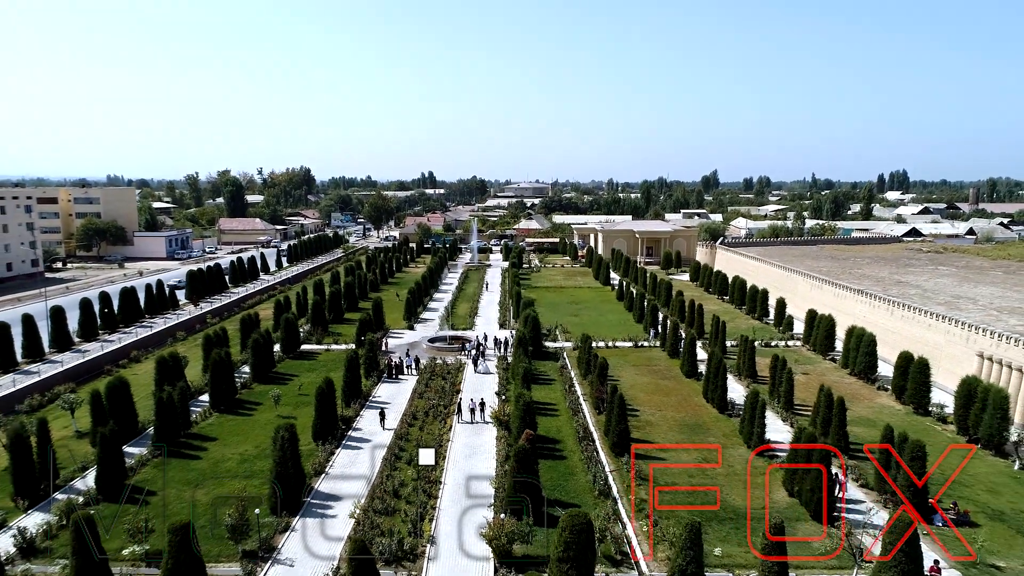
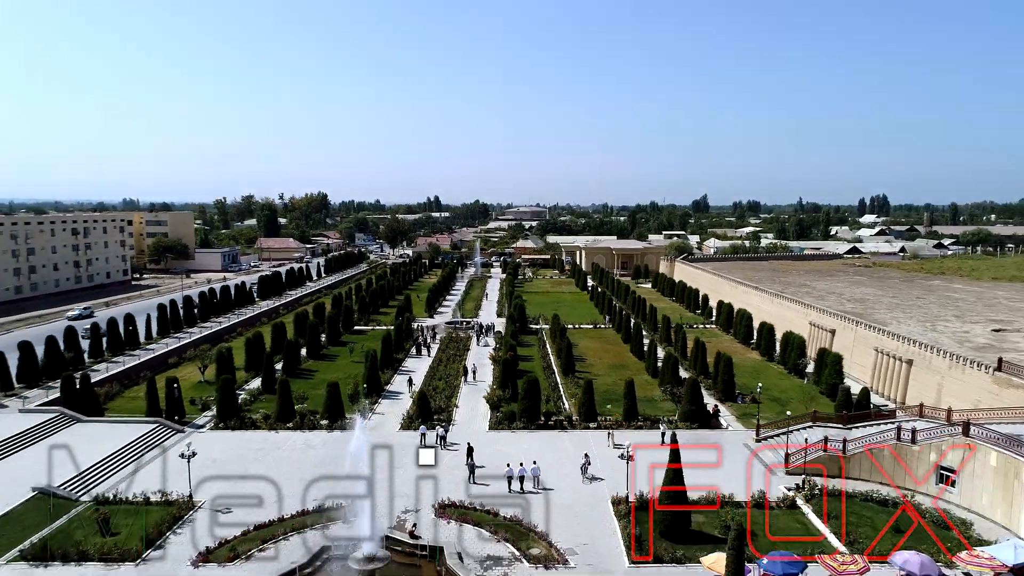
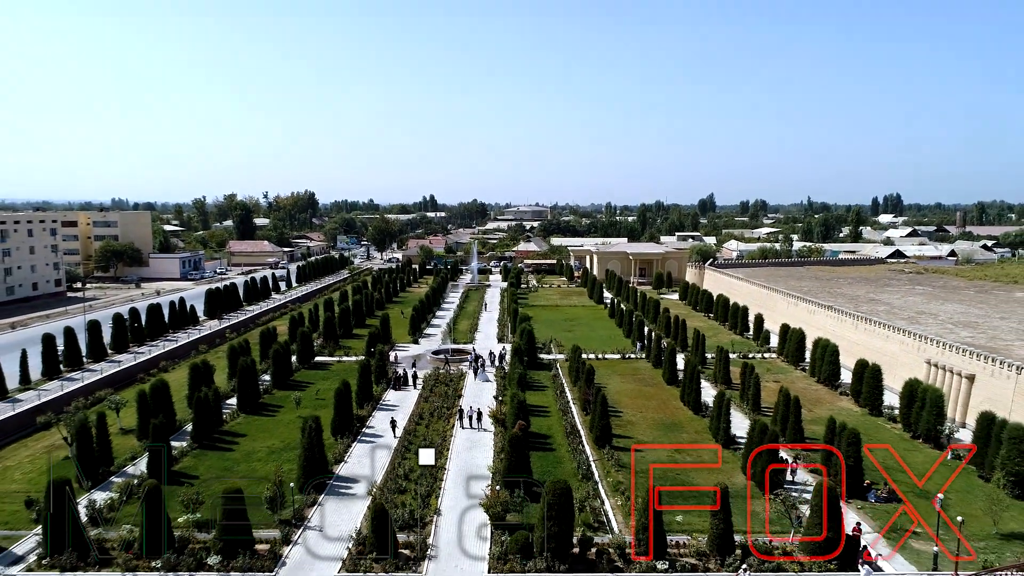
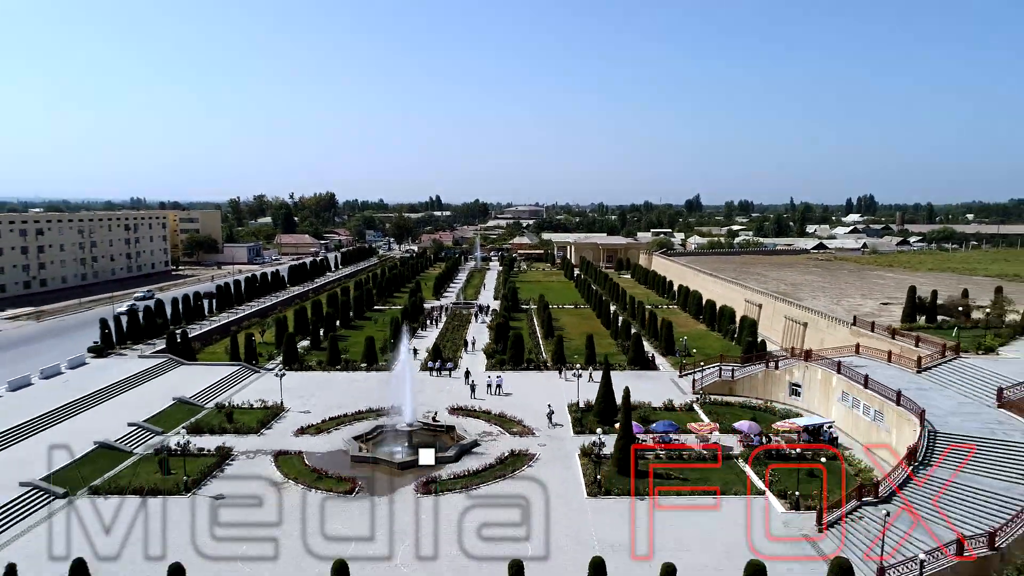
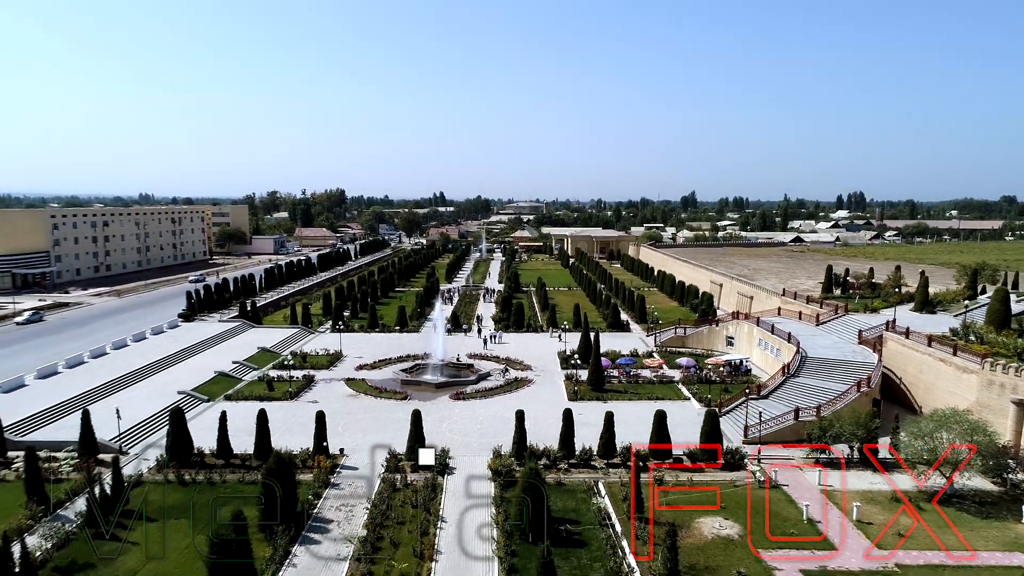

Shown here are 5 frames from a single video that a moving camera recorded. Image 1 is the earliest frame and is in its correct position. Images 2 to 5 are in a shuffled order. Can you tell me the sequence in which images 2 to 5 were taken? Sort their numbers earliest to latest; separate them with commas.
3, 2, 4, 5
